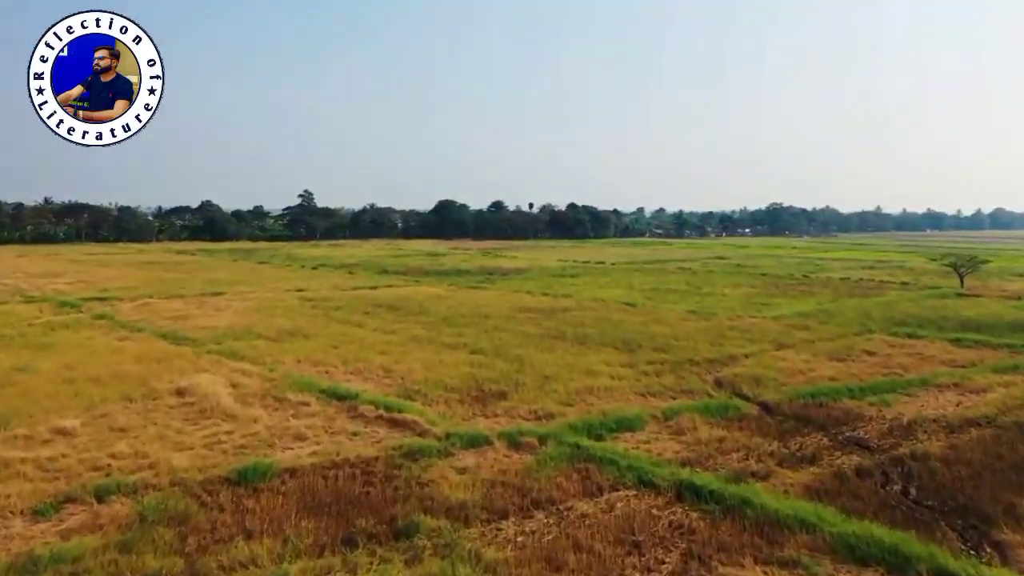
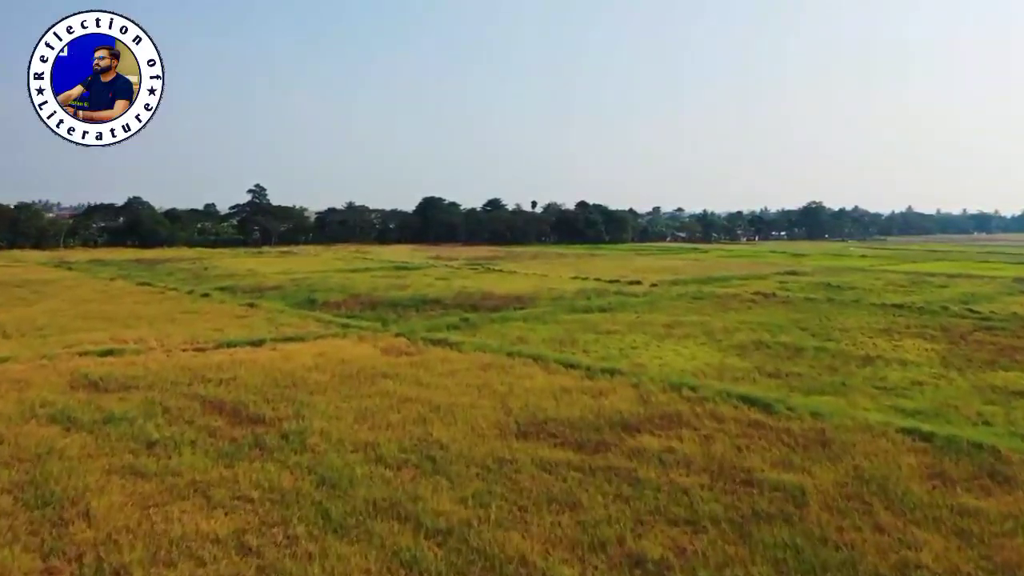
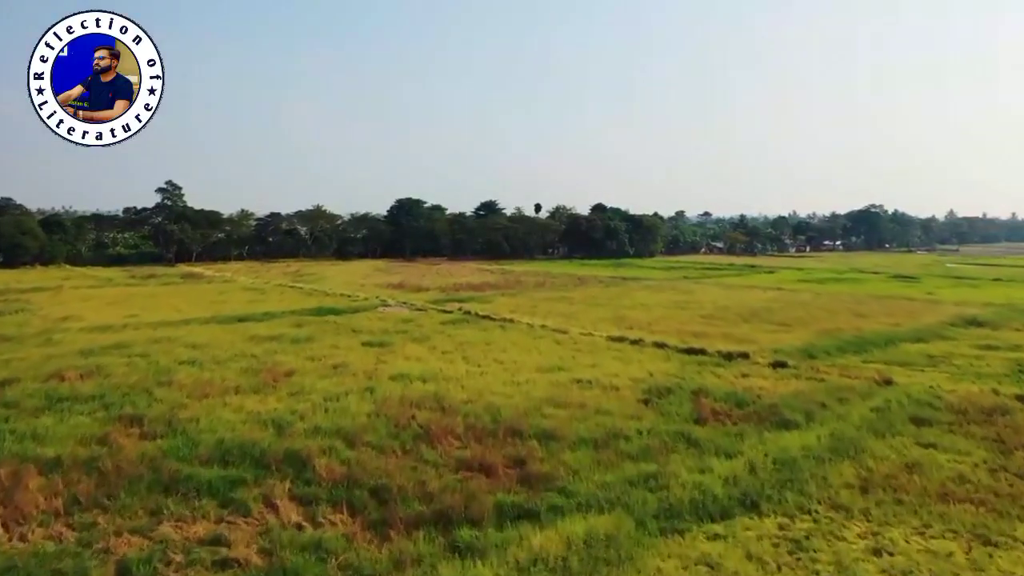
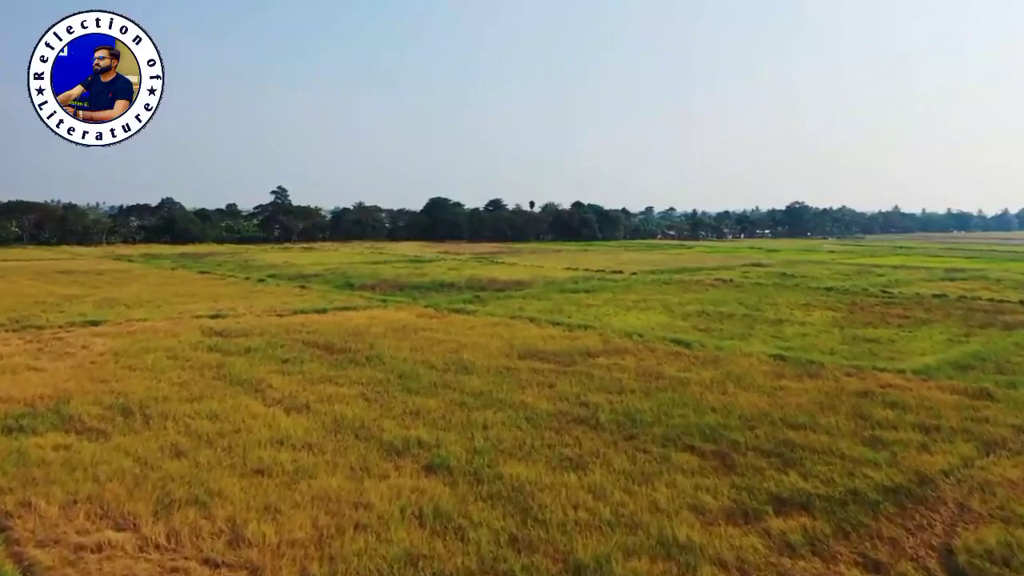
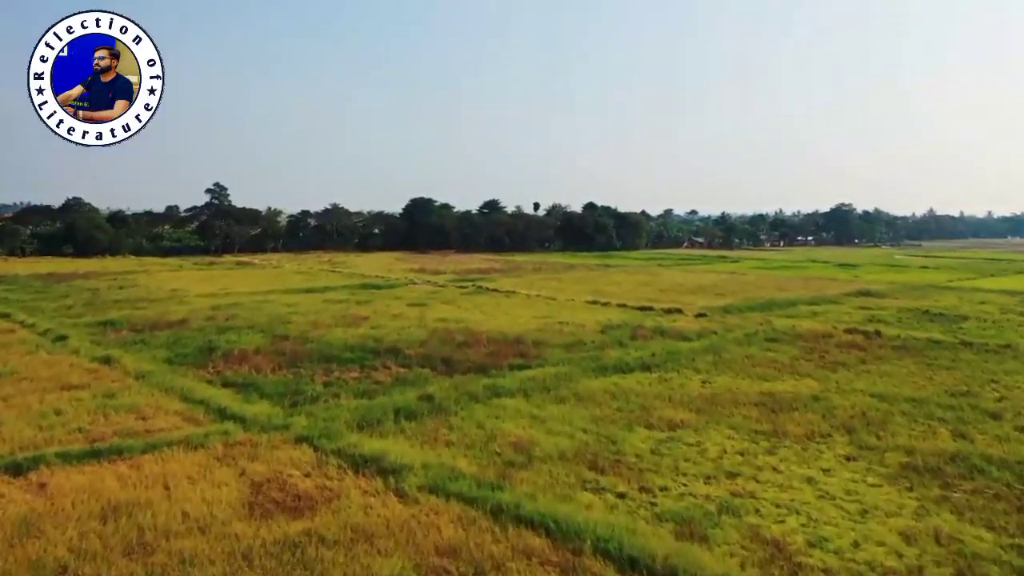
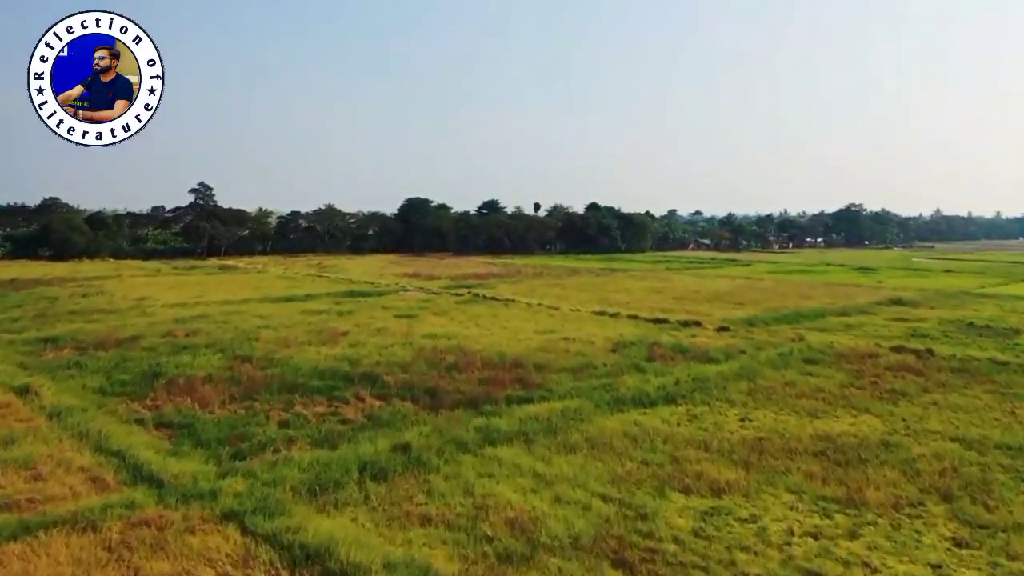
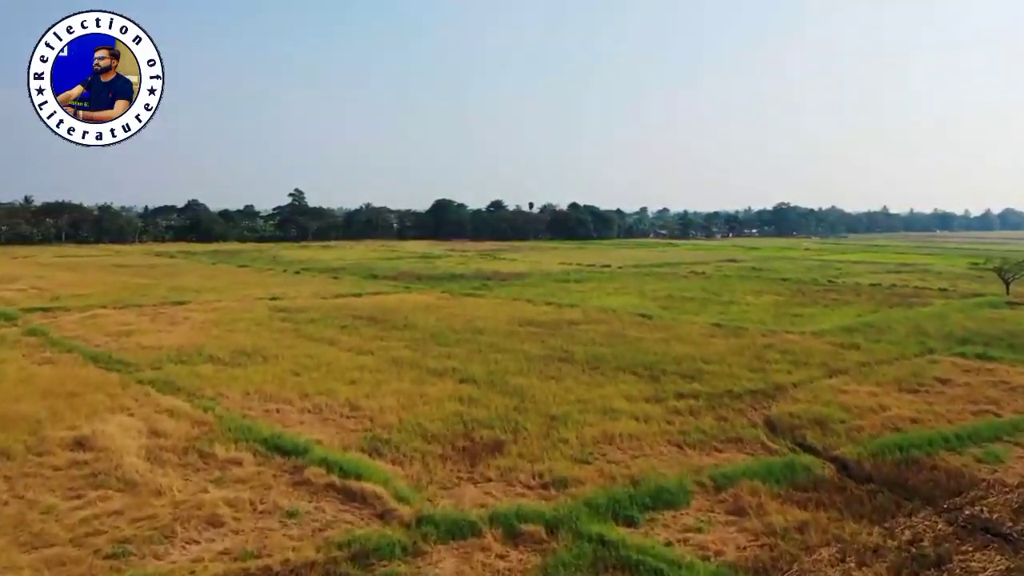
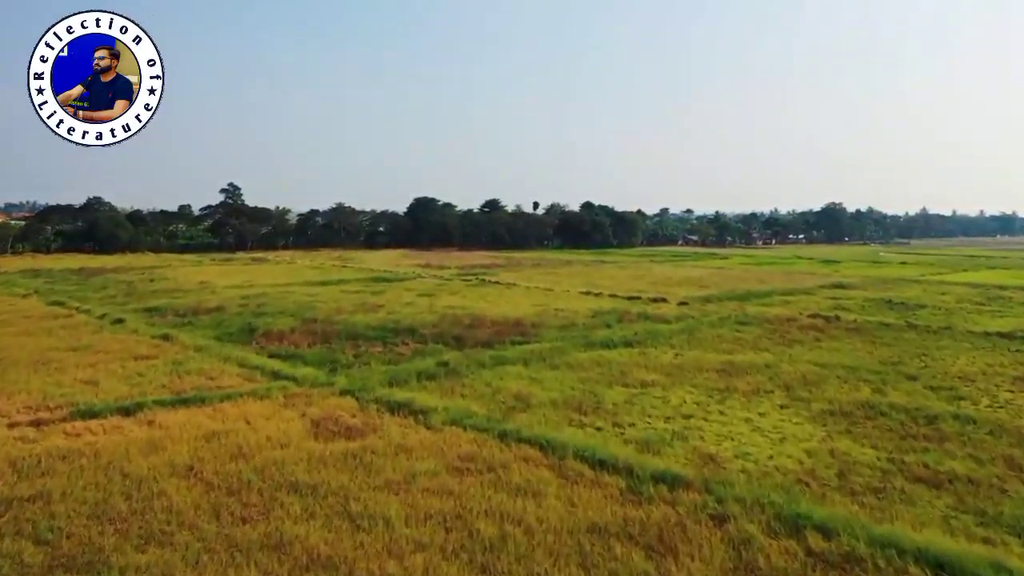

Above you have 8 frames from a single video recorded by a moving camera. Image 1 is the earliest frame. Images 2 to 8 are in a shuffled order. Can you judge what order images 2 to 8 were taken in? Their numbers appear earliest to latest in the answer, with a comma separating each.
7, 4, 2, 8, 5, 6, 3
